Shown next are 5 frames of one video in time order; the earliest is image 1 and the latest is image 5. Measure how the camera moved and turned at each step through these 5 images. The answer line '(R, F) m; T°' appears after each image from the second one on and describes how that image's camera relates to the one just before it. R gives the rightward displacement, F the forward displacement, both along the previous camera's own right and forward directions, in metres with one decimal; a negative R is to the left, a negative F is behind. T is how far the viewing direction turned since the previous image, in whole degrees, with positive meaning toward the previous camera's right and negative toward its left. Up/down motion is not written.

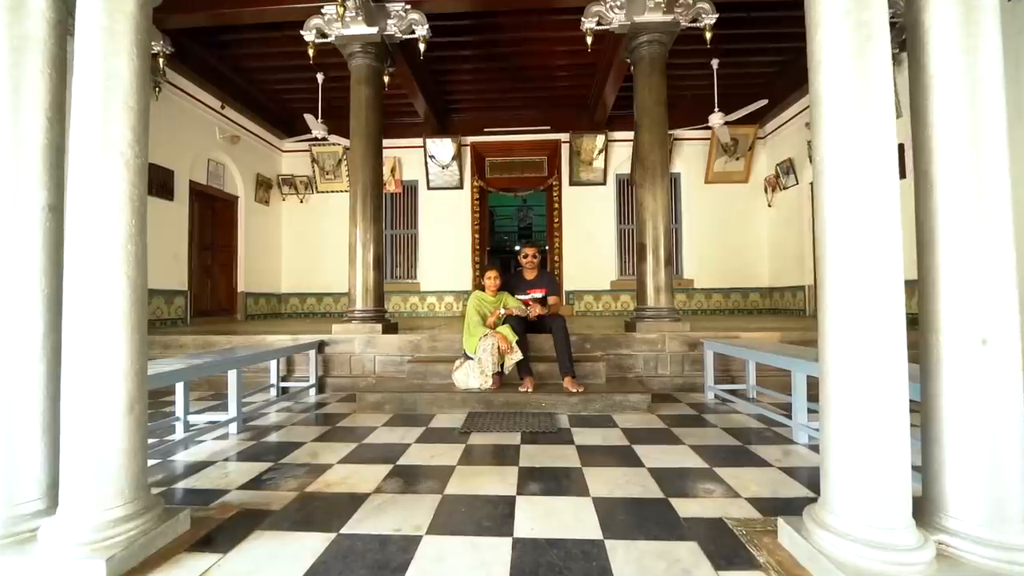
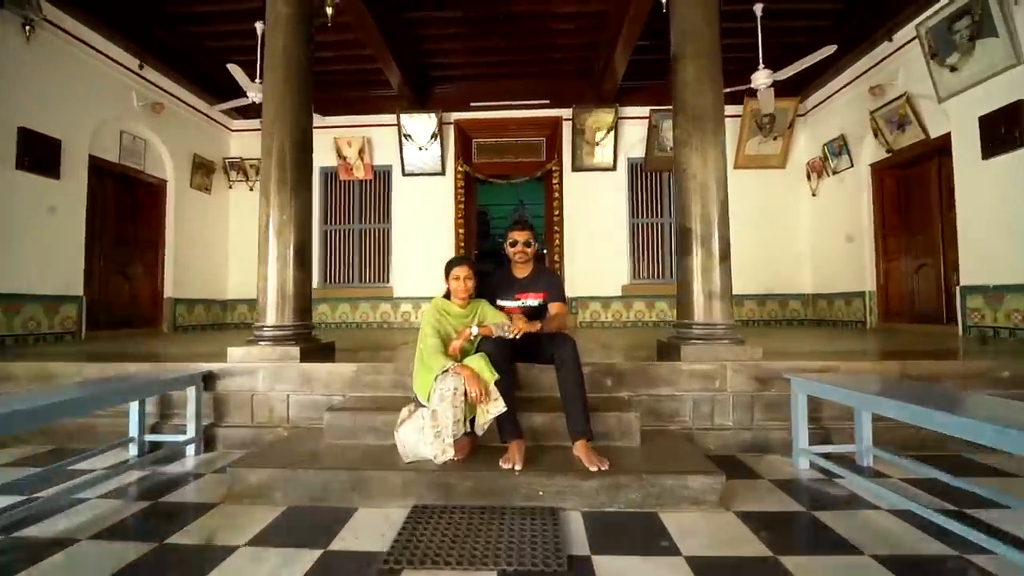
(+0.1, +1.7) m; 0°
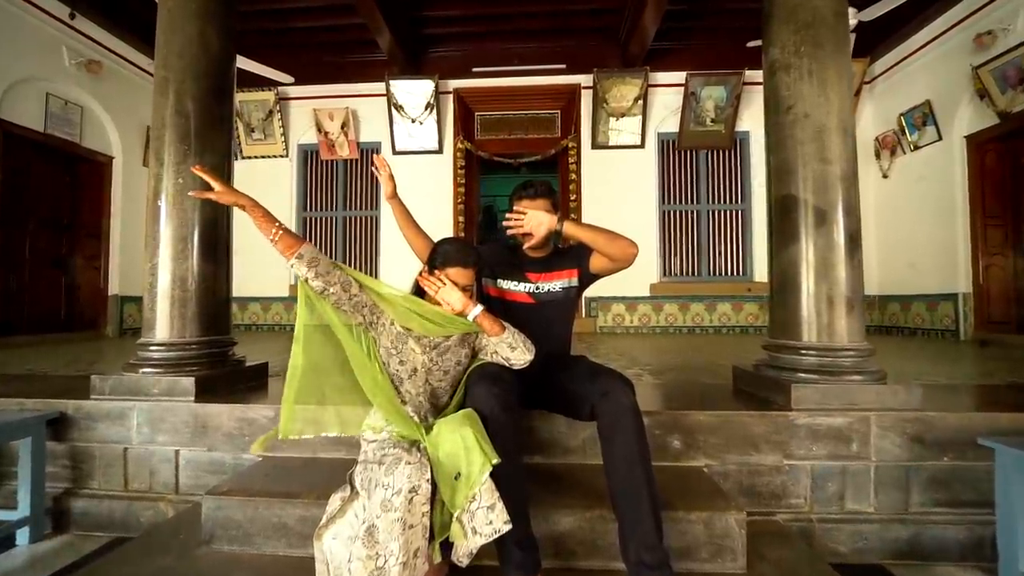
(0.0, +1.3) m; -1°
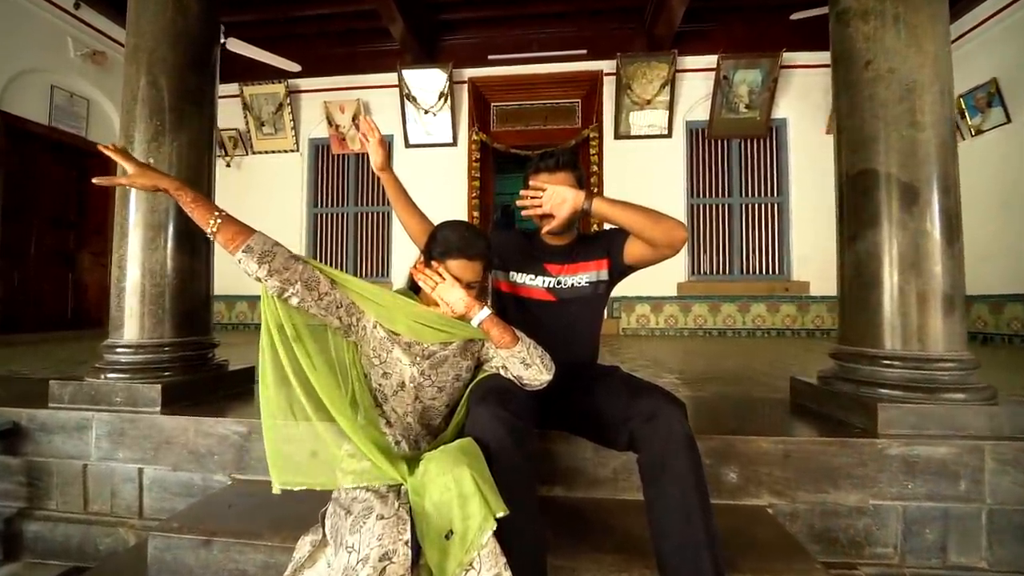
(0.0, +0.4) m; -2°
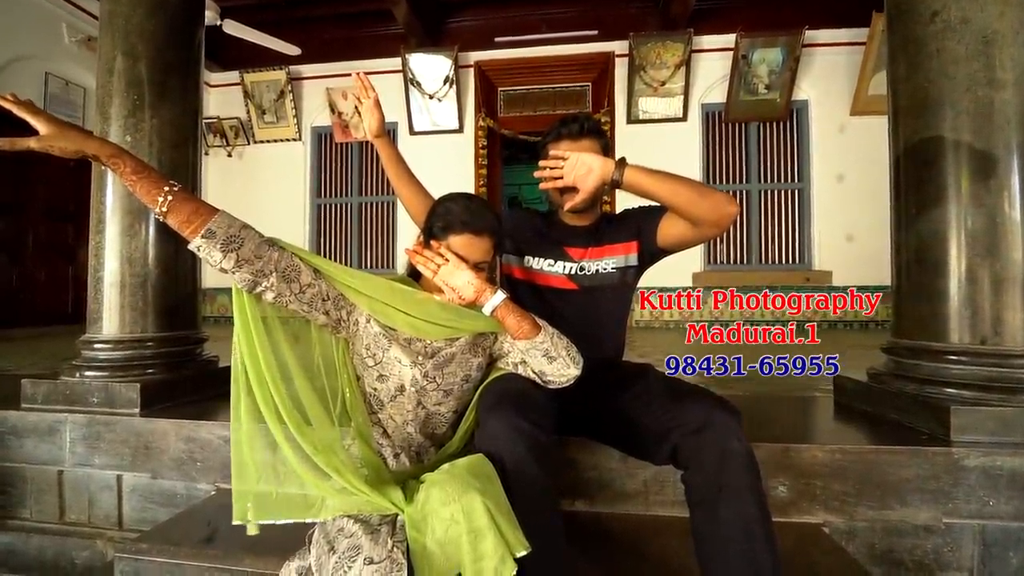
(0.0, +0.2) m; -1°
